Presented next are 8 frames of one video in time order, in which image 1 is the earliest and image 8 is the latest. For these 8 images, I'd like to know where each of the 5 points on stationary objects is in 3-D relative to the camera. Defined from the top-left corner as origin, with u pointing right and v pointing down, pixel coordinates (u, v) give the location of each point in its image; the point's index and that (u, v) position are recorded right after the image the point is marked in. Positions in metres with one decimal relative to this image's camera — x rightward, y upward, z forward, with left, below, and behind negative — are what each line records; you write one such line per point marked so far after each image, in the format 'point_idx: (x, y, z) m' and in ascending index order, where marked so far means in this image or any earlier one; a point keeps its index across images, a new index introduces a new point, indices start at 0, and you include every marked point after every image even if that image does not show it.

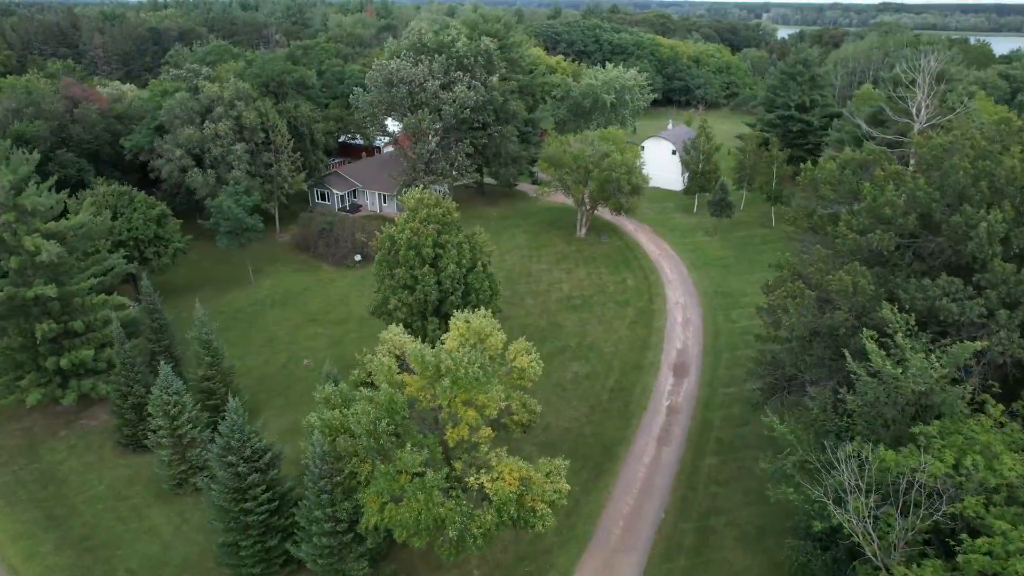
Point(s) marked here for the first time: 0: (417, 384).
0: (-2.7, -2.7, +15.9) m
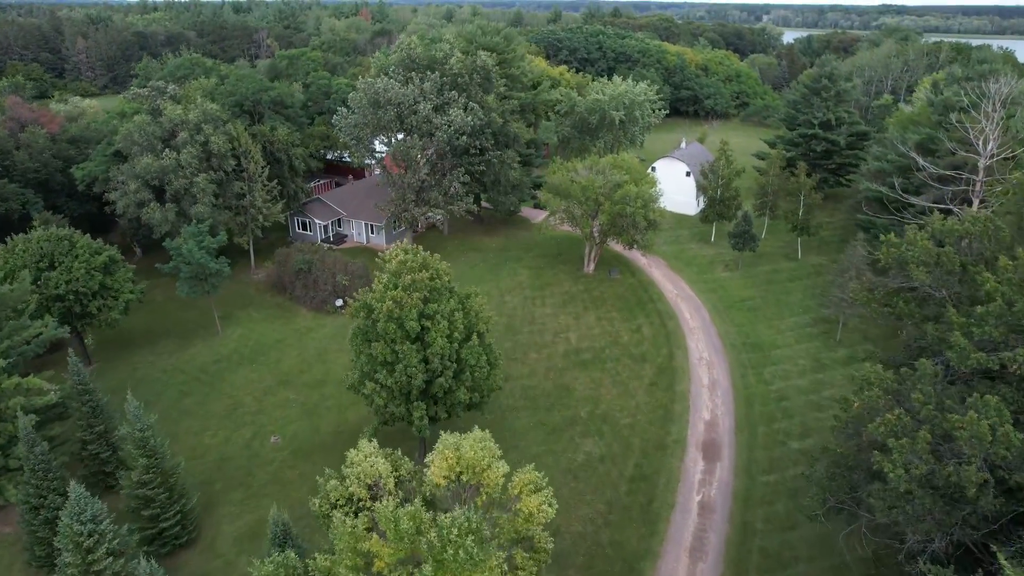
0: (-2.6, -5.5, +11.7) m
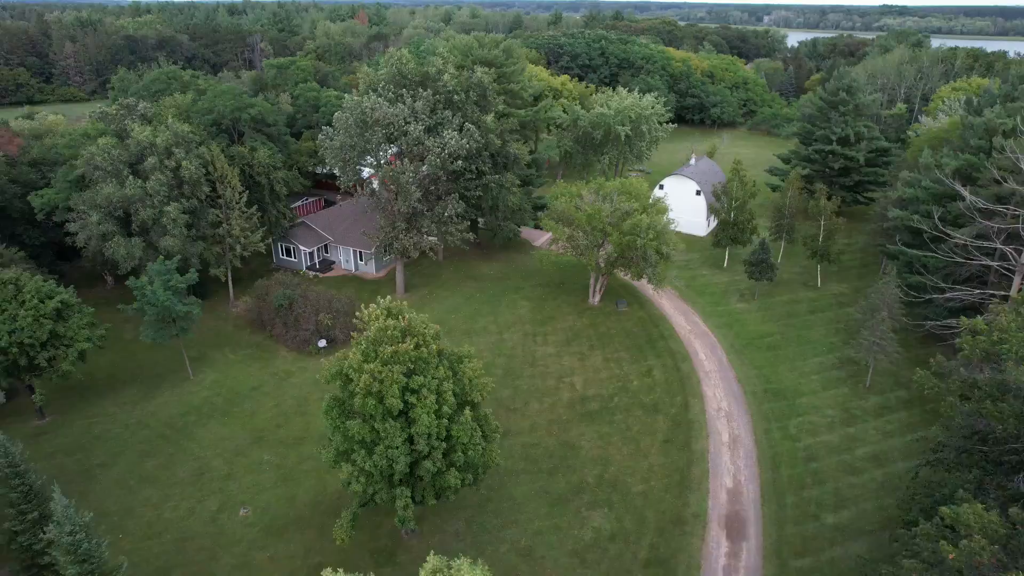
0: (-2.6, -7.6, +8.9) m
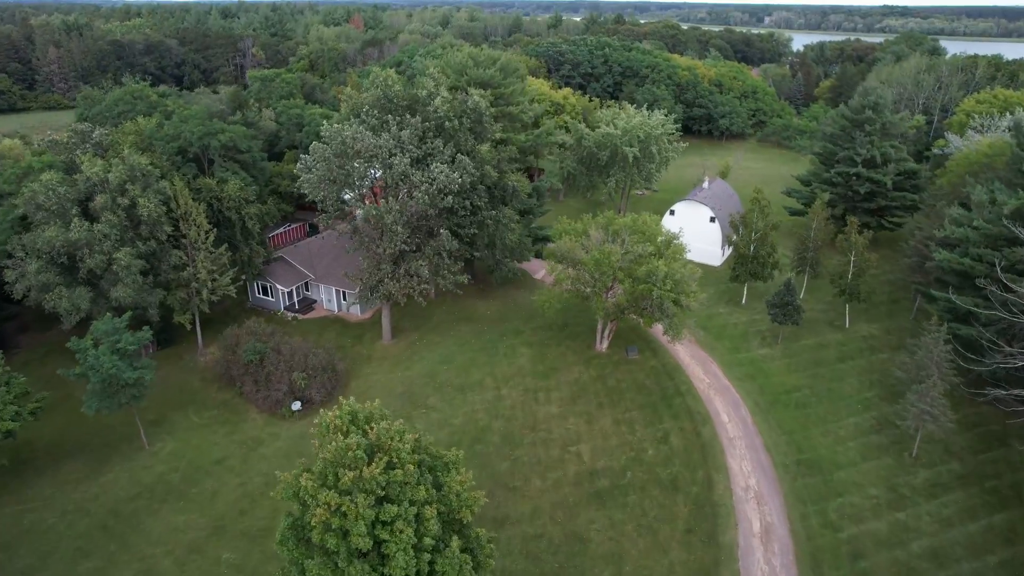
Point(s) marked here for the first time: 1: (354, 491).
0: (-2.6, -10.2, +5.5) m
1: (-3.8, -4.8, +13.7) m
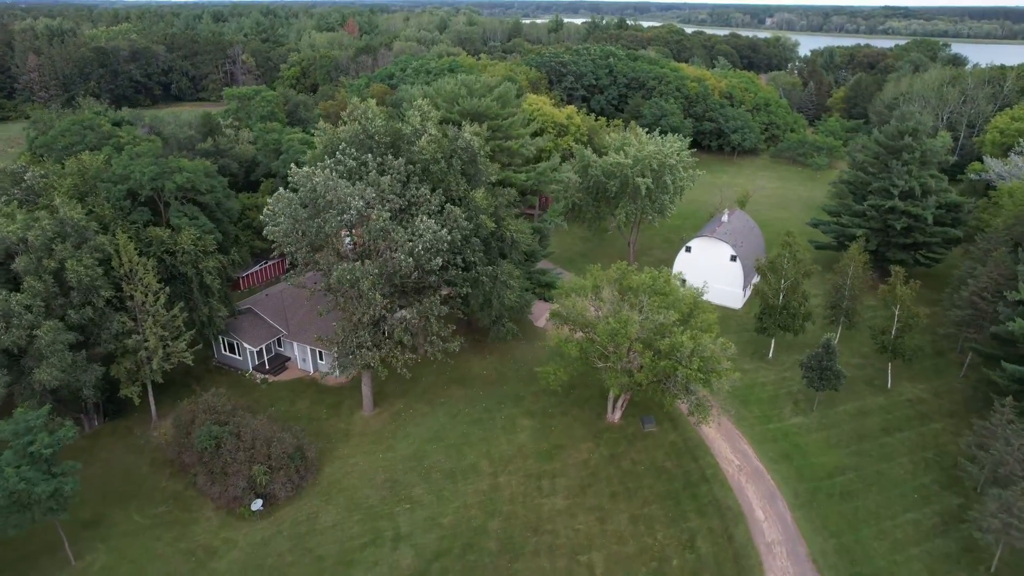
0: (-2.7, -13.3, +1.4) m
1: (-3.8, -7.9, +9.6) m
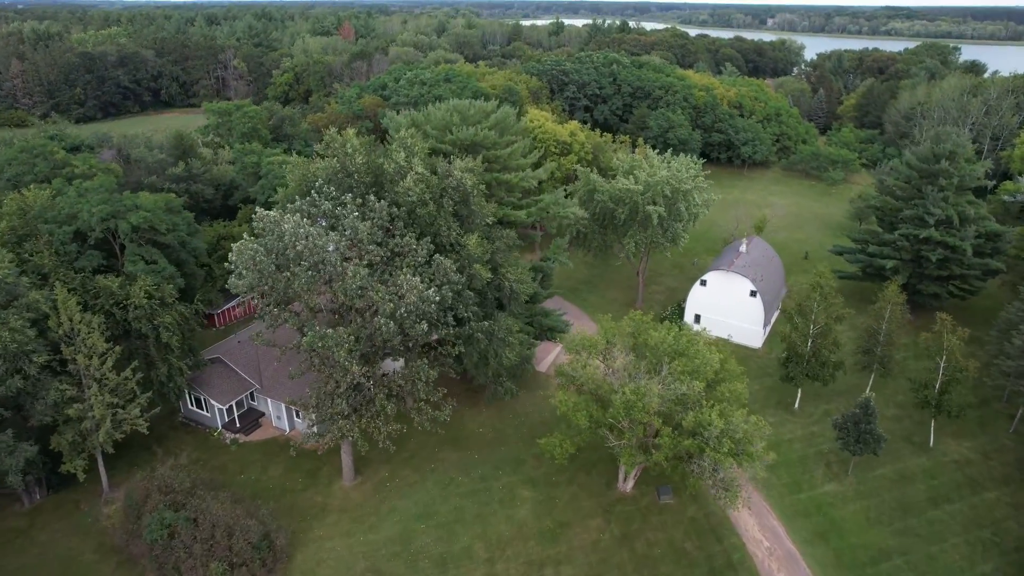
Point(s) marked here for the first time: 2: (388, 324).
0: (-2.7, -15.6, -1.9) m
1: (-3.8, -10.2, +6.4) m
2: (-4.3, -1.1, +20.1) m
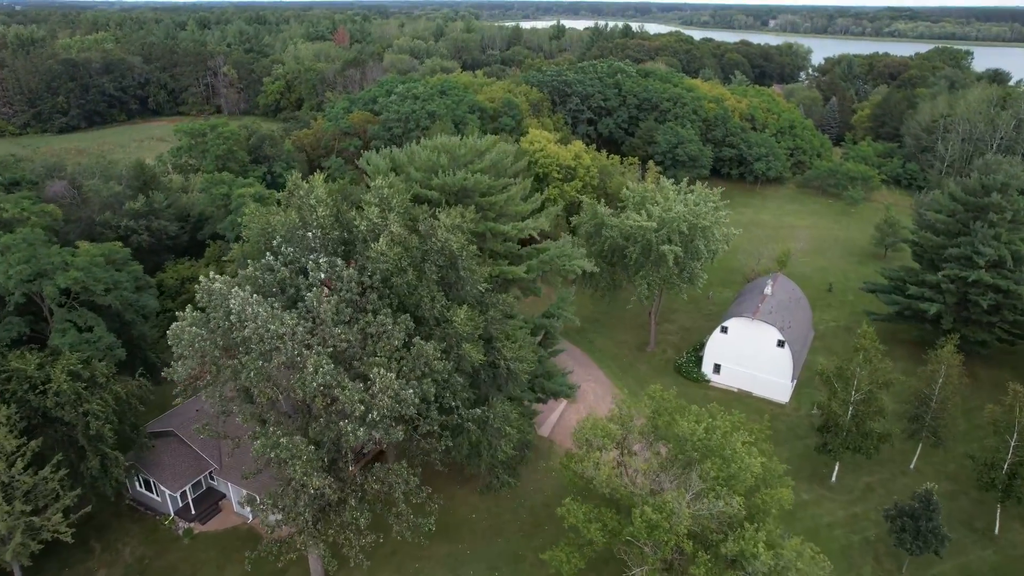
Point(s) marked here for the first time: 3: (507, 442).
0: (-2.8, -18.3, -5.6) m
1: (-3.9, -12.9, +2.6) m
2: (-4.4, -3.8, +16.4) m
3: (-0.2, -5.2, +19.6) m
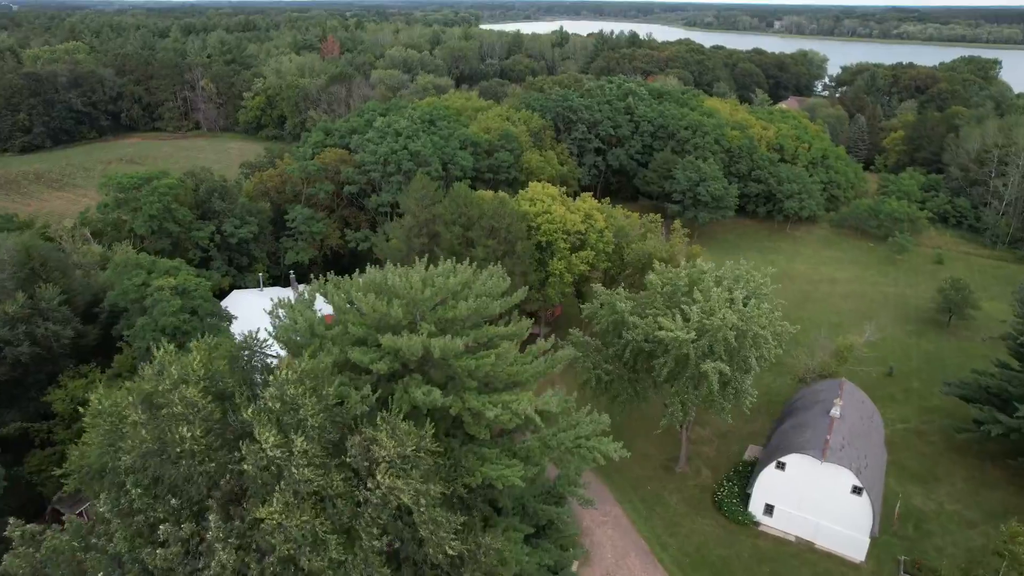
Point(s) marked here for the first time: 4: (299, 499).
0: (-3.1, -23.7, -13.0) m
1: (-4.2, -18.3, -4.8) m
2: (-4.7, -9.2, +9.0) m
3: (-0.5, -10.6, +12.2) m
4: (-4.0, -3.8, +11.2) m
